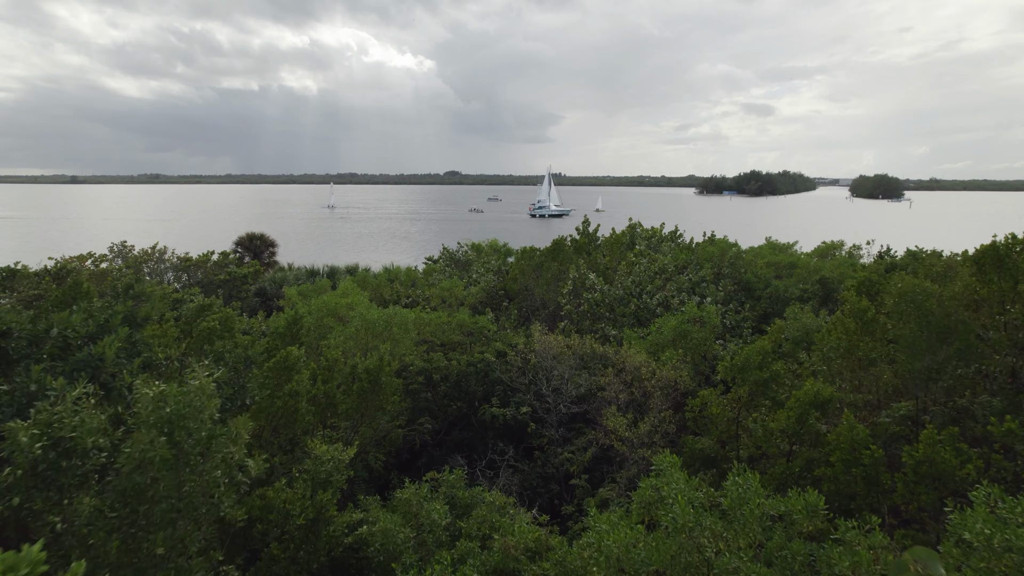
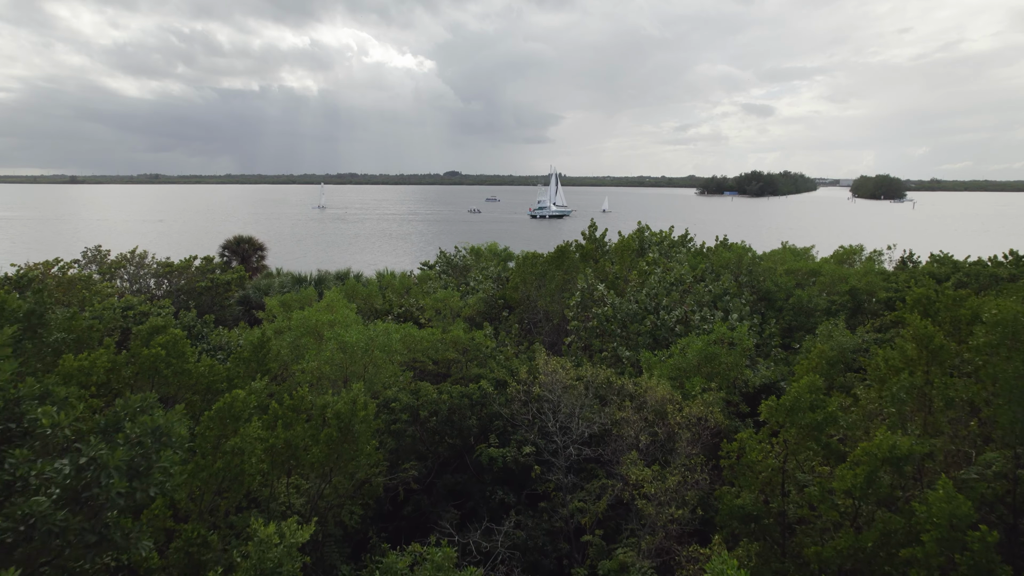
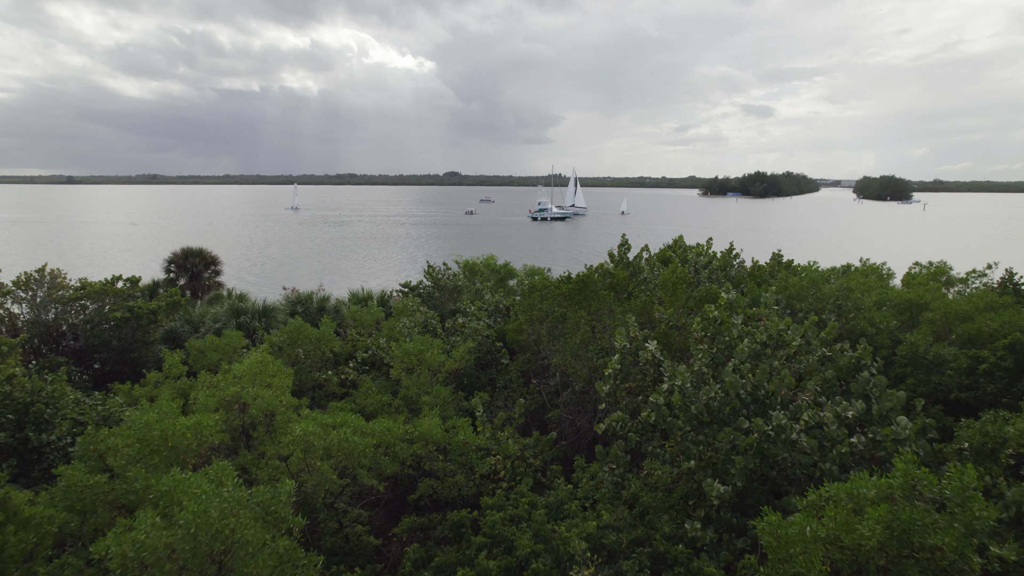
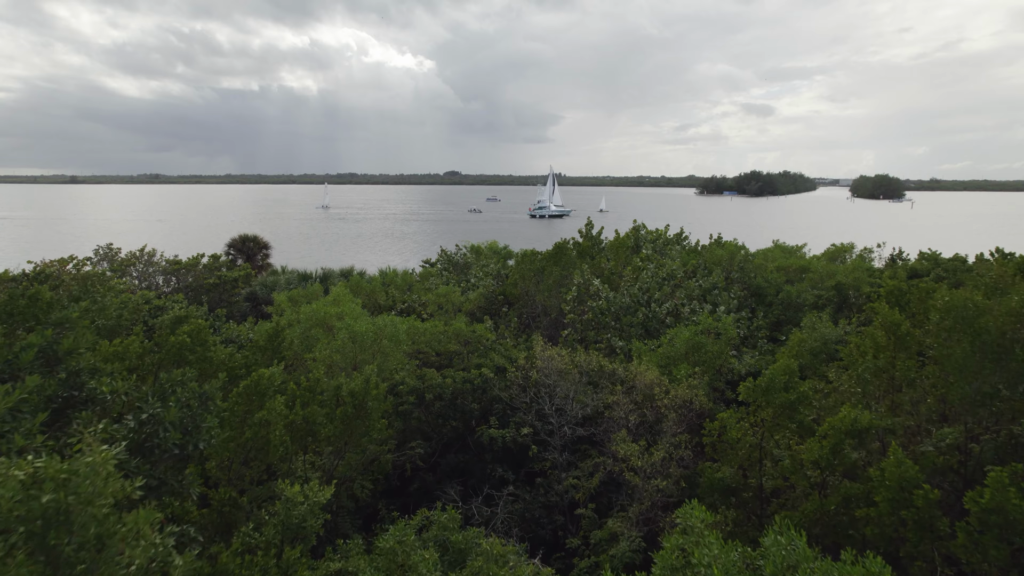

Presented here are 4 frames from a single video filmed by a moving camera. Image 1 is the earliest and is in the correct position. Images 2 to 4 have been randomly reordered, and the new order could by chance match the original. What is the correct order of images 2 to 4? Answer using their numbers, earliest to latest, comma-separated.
4, 2, 3
